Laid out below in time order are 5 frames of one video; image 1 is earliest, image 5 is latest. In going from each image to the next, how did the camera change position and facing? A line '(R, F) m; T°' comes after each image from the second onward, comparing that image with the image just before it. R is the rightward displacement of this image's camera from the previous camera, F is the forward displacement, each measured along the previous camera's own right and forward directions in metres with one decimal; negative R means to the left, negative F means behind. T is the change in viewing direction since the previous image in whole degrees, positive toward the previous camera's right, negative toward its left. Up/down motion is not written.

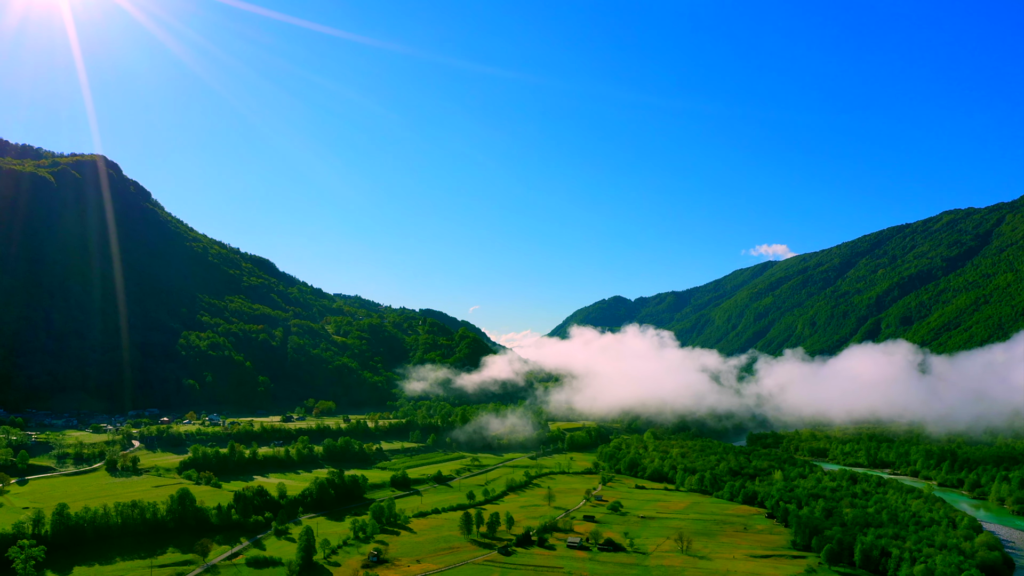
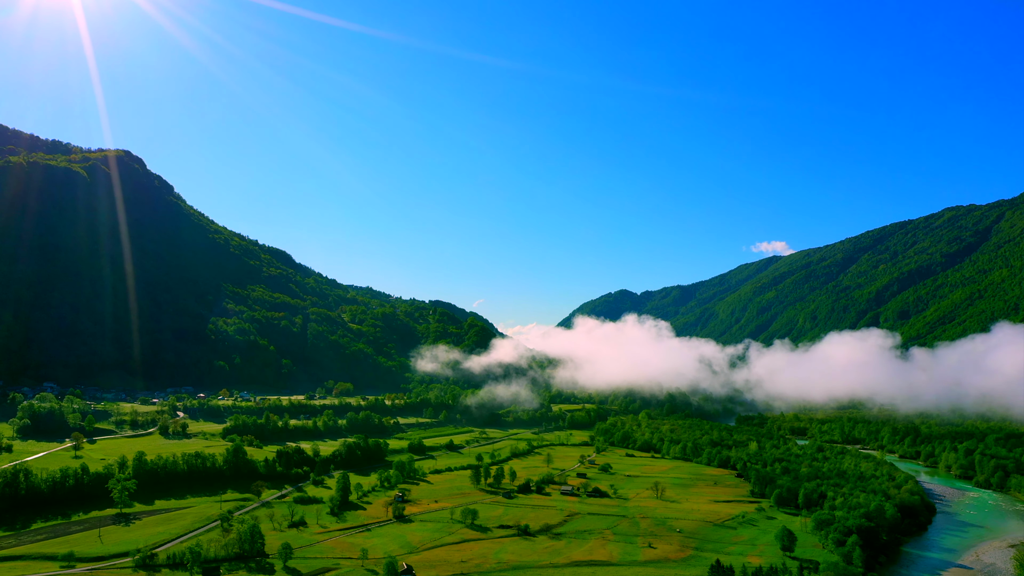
(+1.2, -15.5) m; -1°
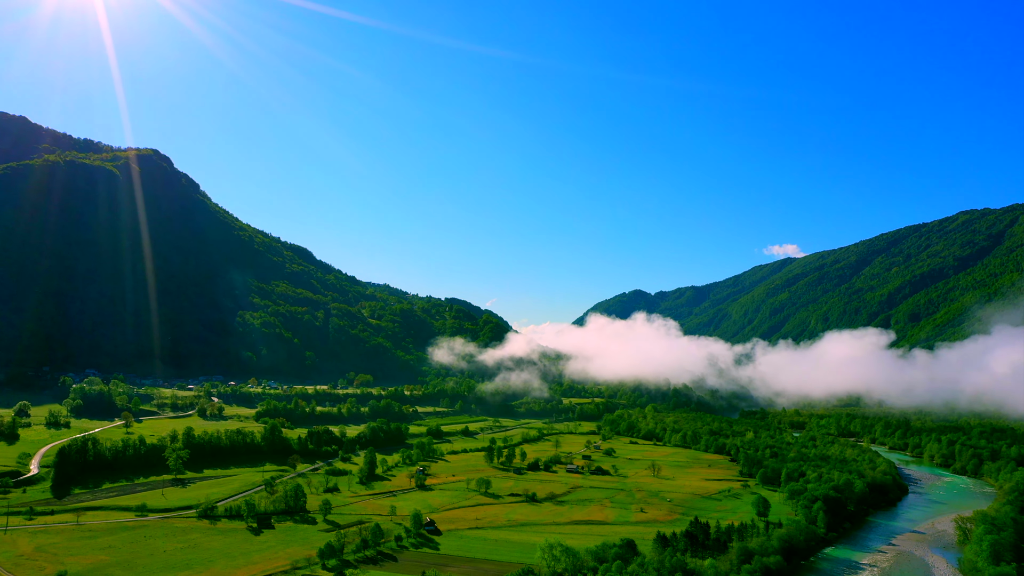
(+0.6, -10.3) m; -2°
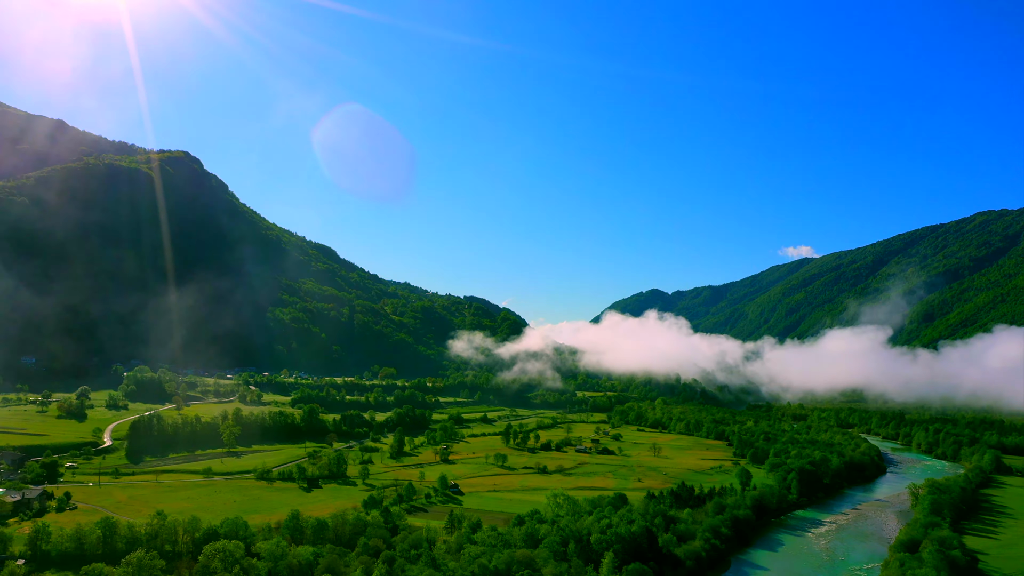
(+0.8, -11.8) m; -2°
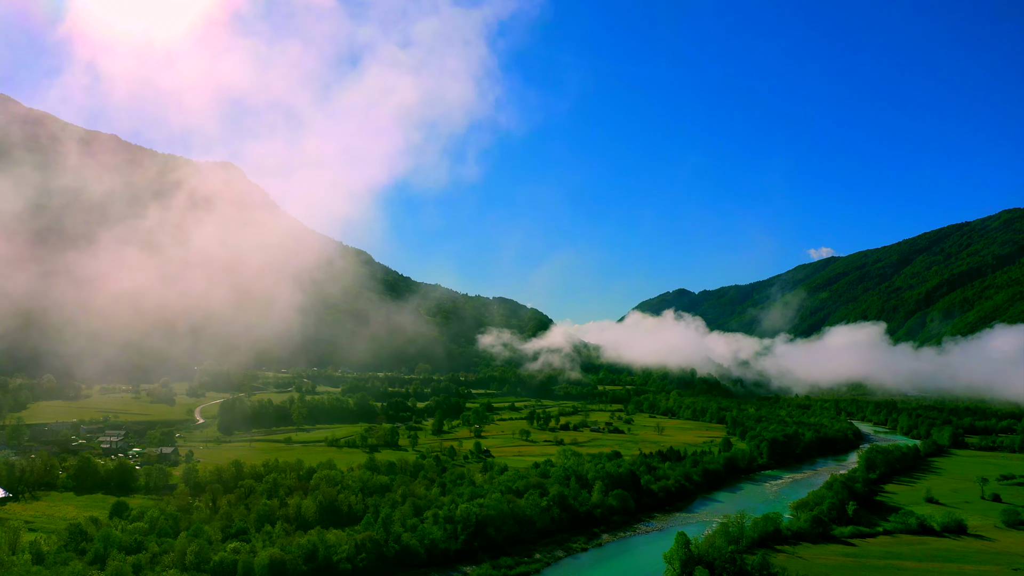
(+1.7, -20.1) m; -3°
